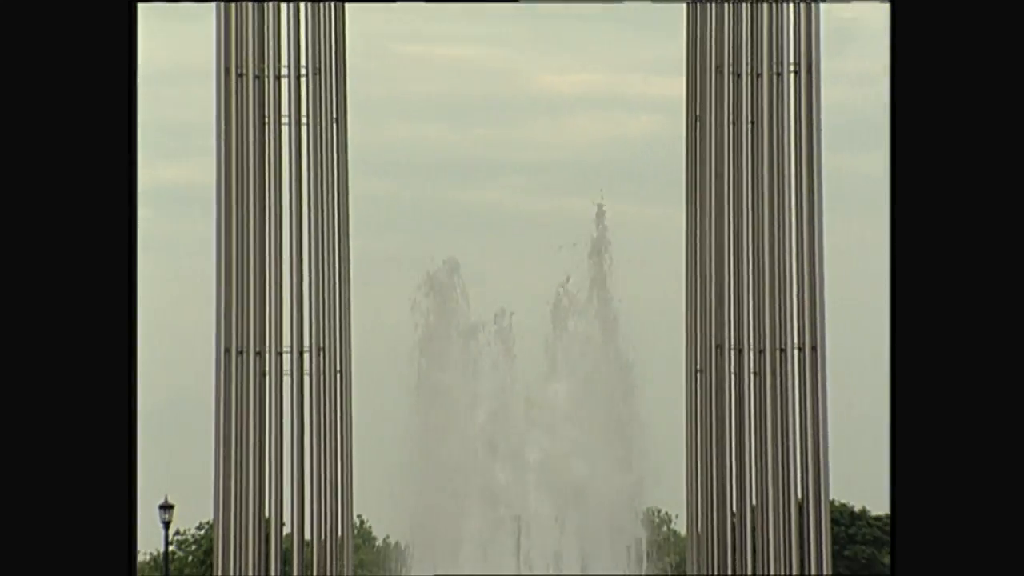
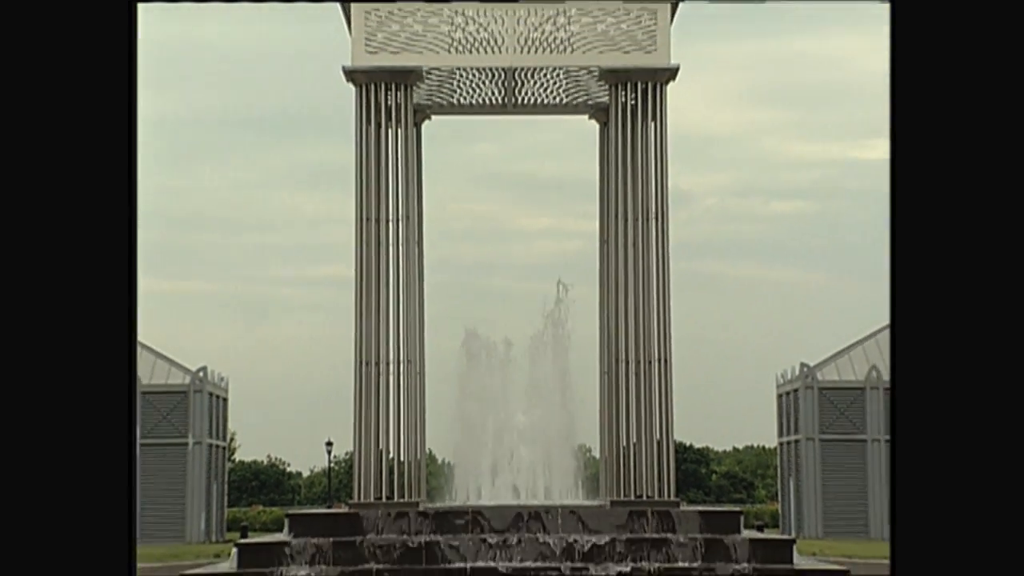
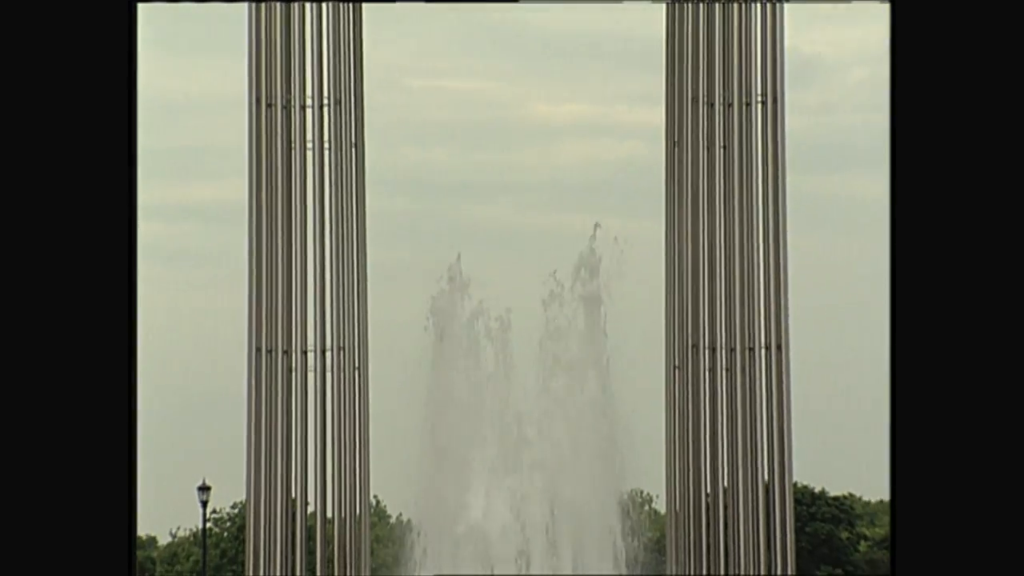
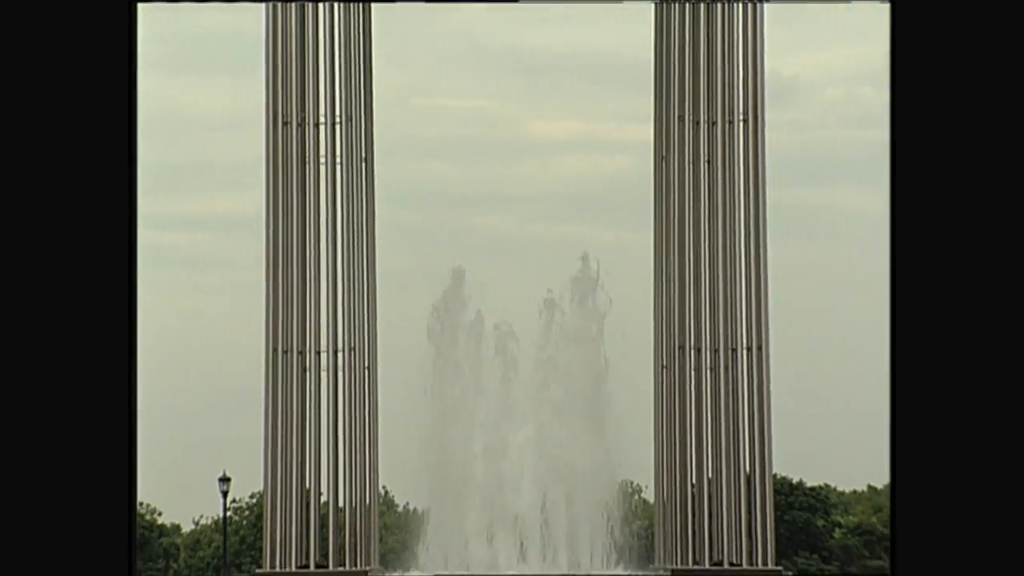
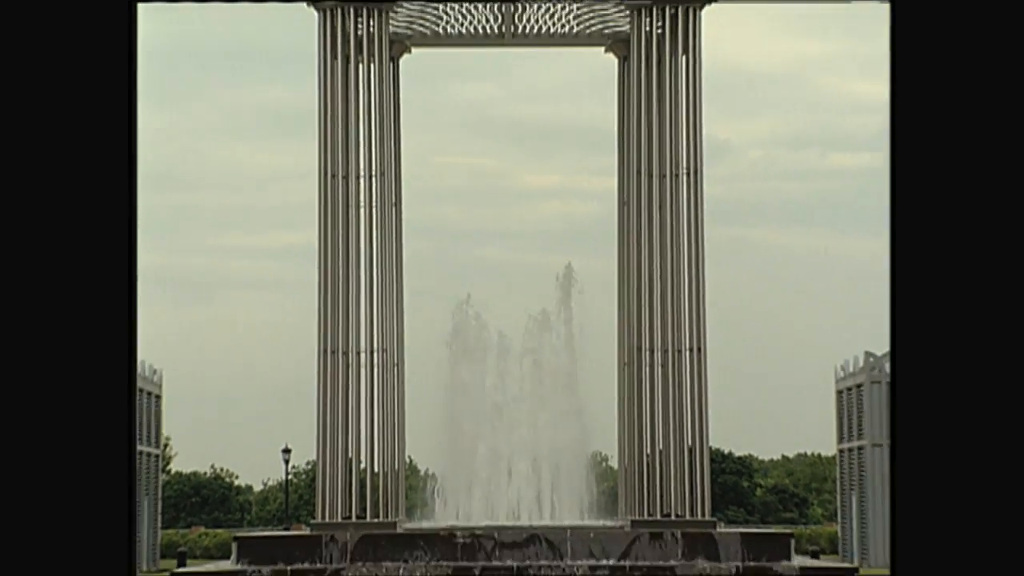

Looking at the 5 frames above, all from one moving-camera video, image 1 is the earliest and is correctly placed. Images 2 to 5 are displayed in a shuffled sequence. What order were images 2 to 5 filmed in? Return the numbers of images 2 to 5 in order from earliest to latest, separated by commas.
3, 4, 5, 2
